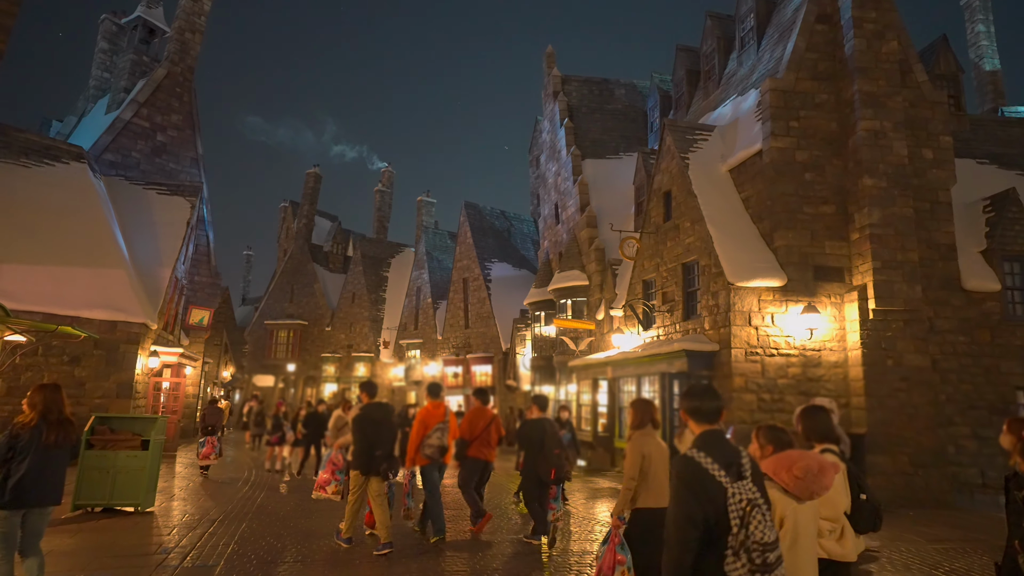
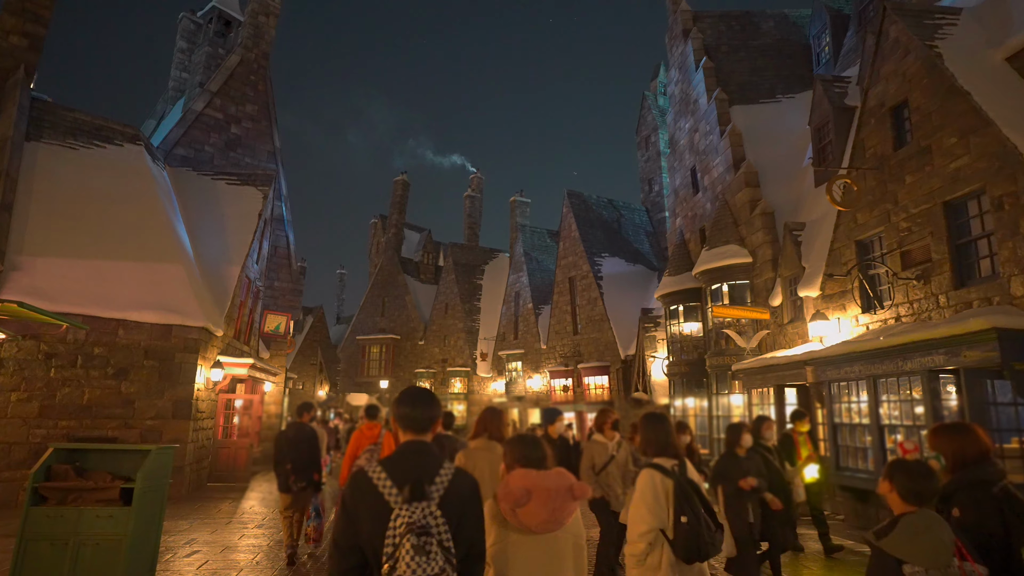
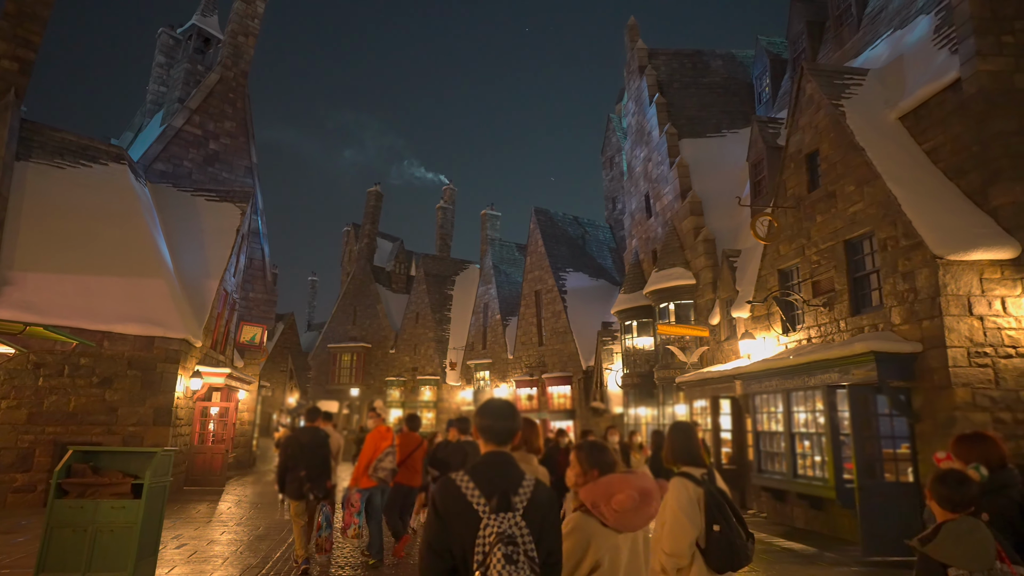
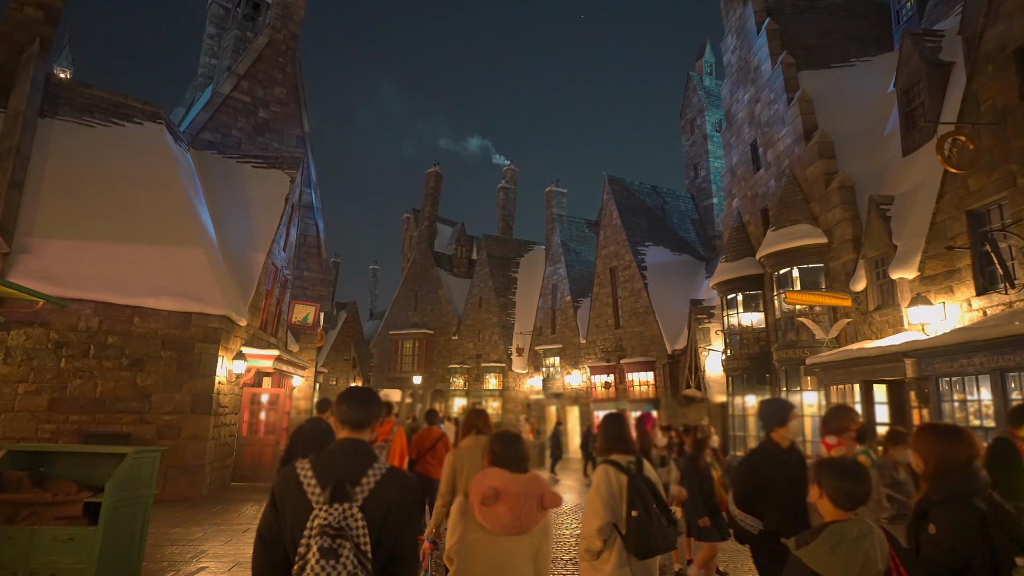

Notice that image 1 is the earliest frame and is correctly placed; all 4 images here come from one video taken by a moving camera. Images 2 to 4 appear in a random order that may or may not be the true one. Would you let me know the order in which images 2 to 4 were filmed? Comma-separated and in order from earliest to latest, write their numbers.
3, 2, 4
